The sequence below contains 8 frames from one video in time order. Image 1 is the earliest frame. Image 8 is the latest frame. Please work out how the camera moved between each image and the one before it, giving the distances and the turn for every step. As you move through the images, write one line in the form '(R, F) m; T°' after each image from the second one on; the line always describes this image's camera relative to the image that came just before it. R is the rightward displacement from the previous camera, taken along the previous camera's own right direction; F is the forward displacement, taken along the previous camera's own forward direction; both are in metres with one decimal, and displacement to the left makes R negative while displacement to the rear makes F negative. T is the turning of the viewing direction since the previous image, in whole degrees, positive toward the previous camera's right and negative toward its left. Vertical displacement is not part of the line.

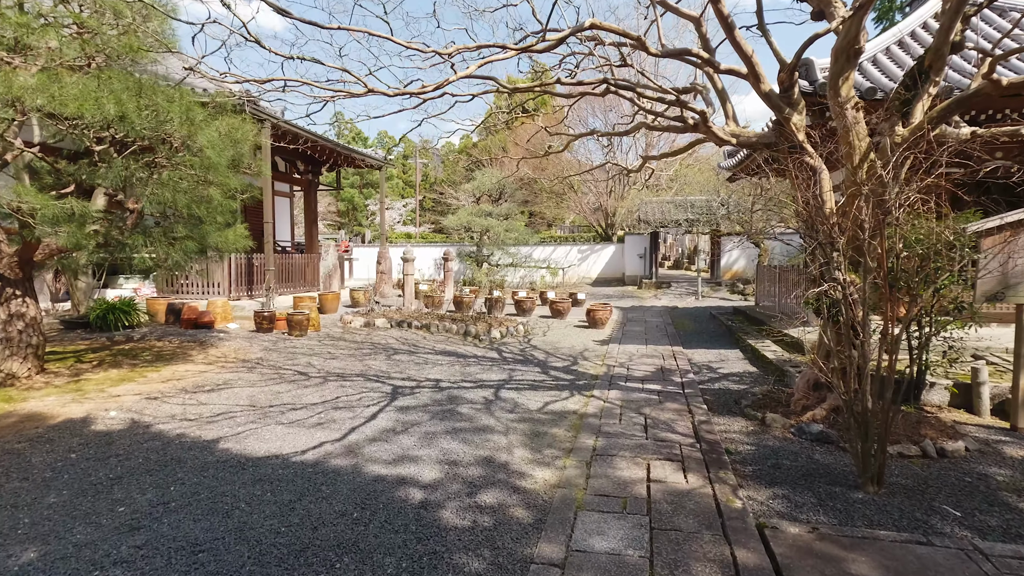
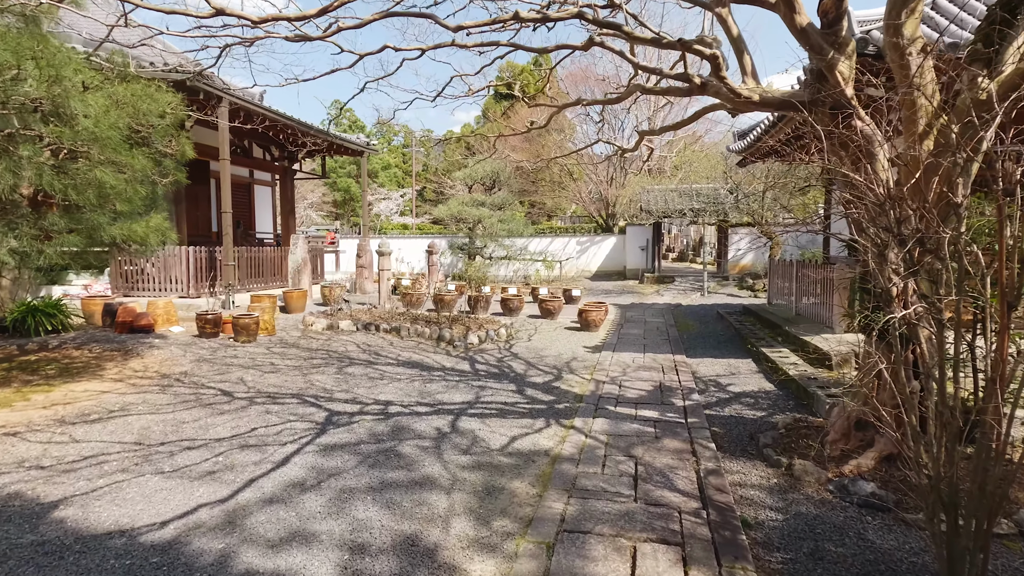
(+0.3, +0.9) m; 0°
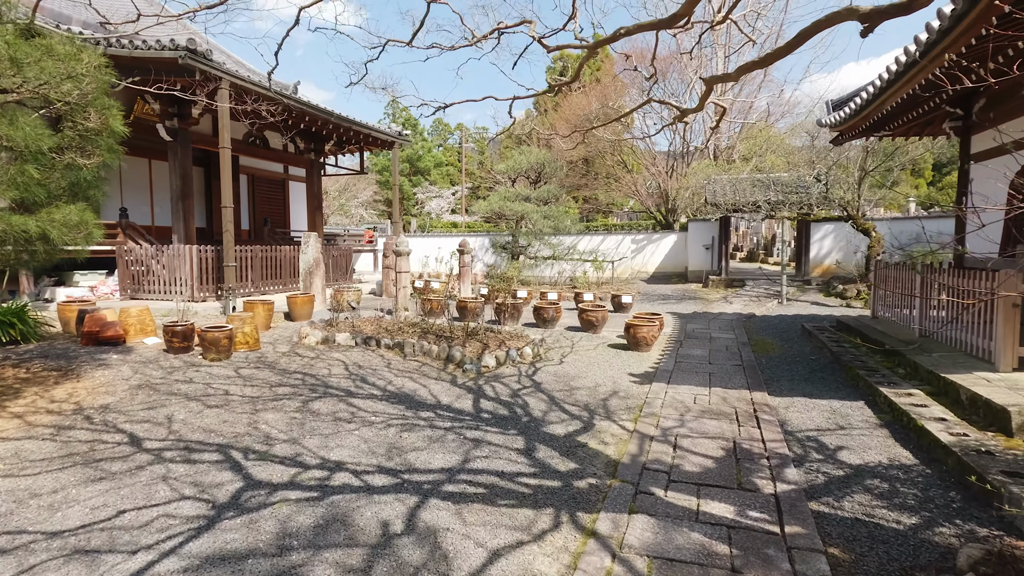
(+0.3, +1.3) m; -6°
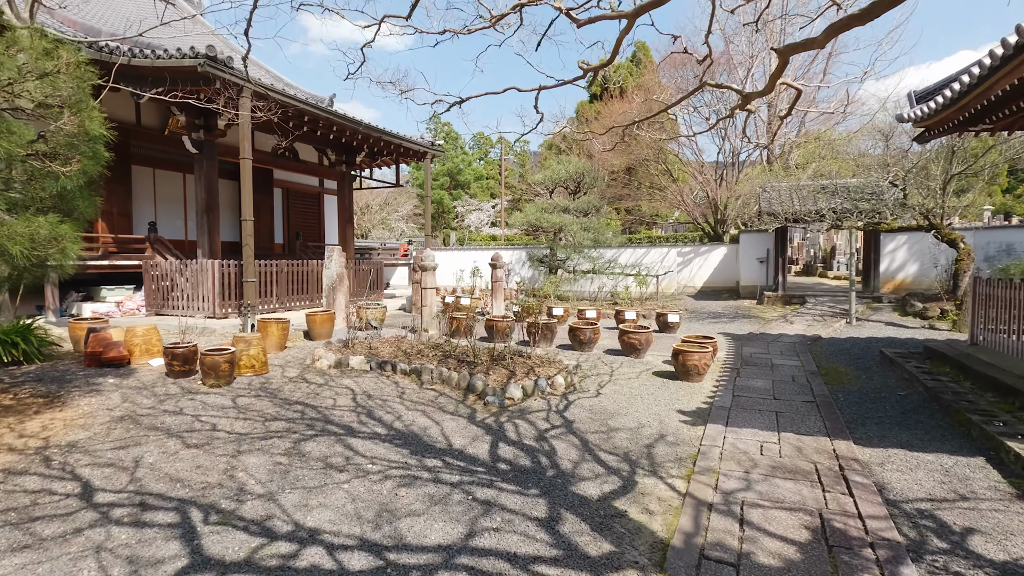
(+0.1, +0.6) m; -4°
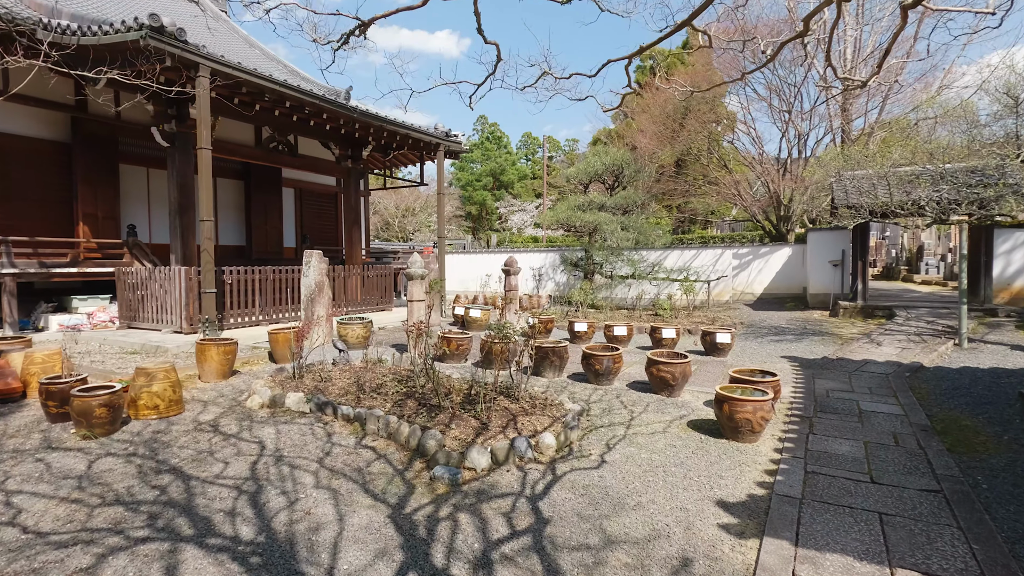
(+0.5, +1.4) m; -6°
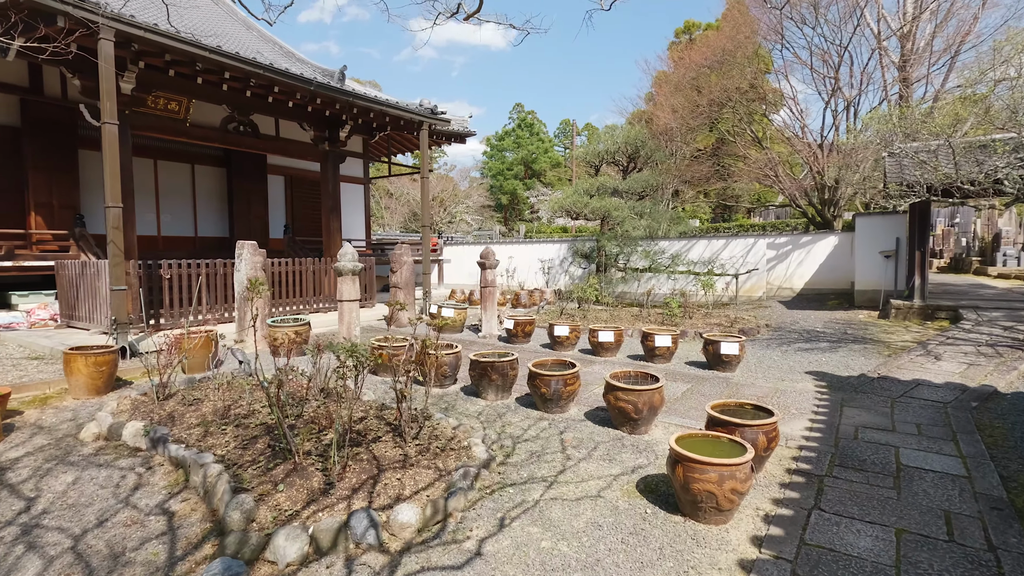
(+0.9, +1.1) m; -5°
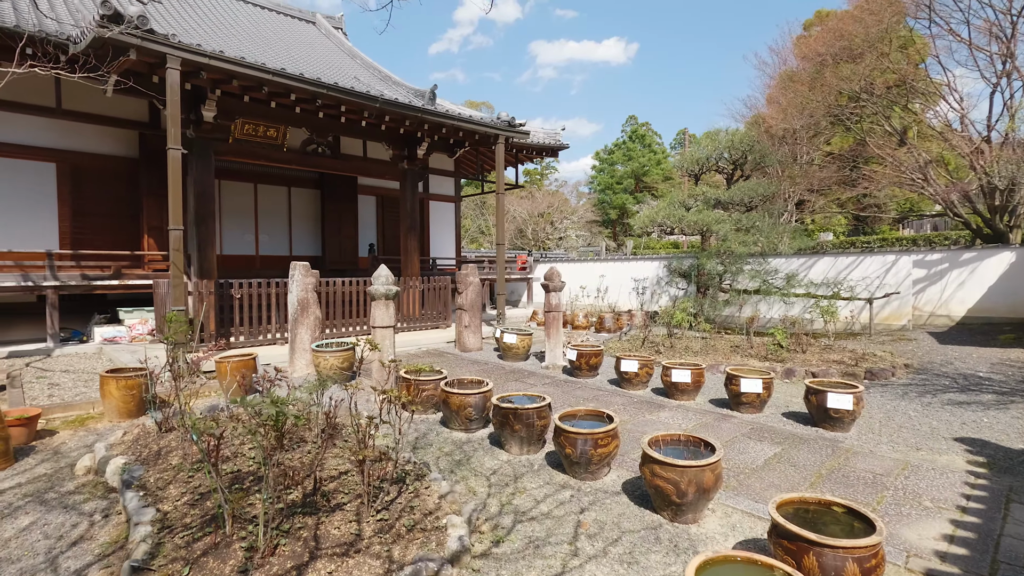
(+0.5, +0.7) m; -12°
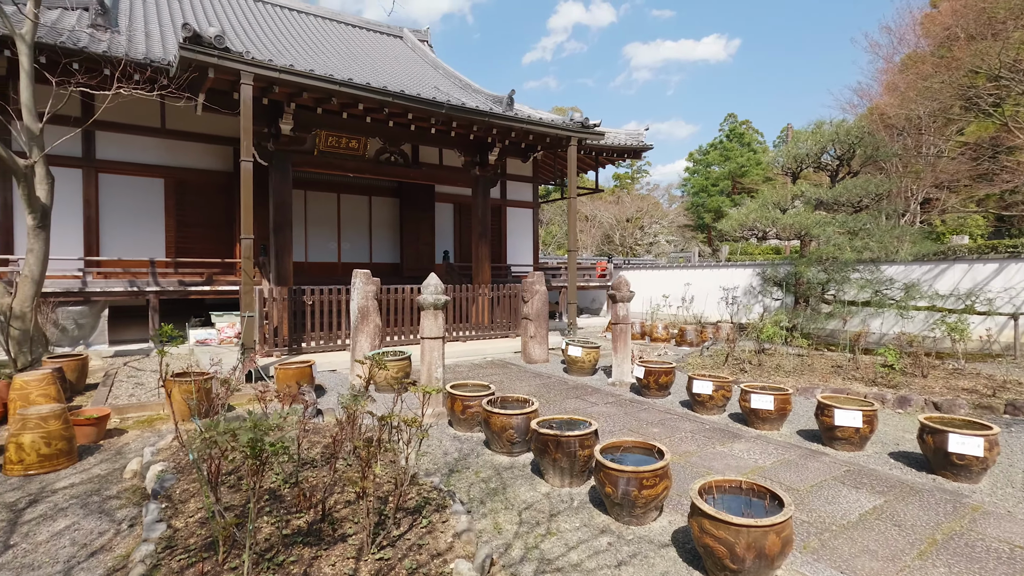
(+0.3, +0.3) m; -10°
